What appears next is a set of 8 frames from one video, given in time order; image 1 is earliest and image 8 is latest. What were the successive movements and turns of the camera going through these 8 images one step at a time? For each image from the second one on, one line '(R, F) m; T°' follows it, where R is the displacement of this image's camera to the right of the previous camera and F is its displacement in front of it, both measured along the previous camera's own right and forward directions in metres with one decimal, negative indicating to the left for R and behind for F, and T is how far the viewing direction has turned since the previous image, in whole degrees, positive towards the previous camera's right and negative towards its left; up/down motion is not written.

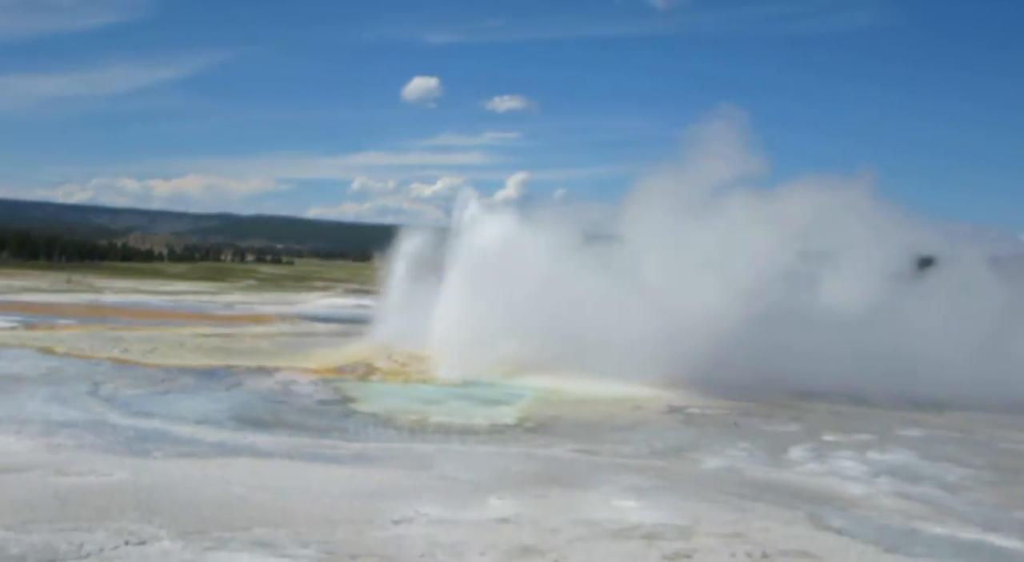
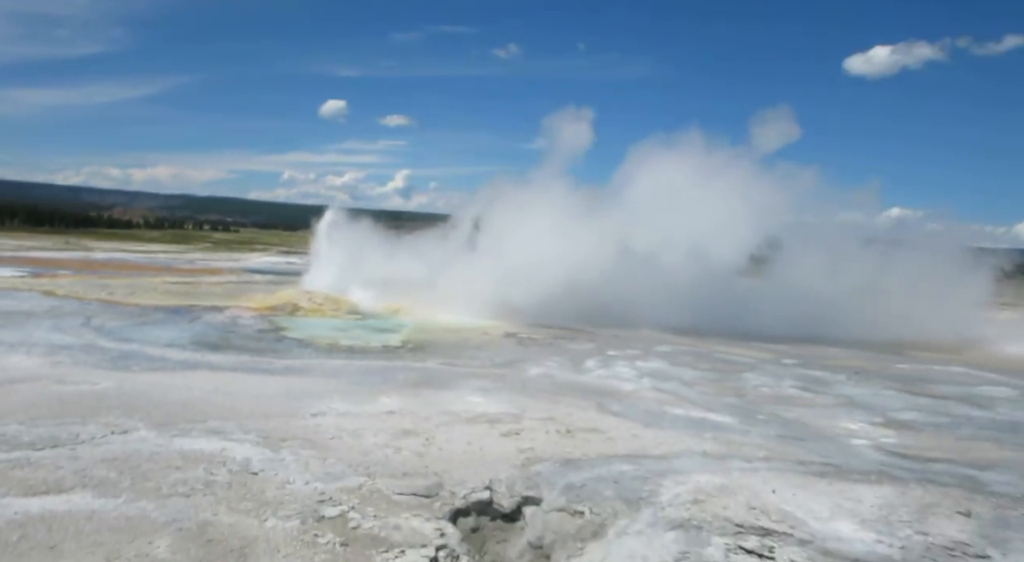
(+0.9, -2.0) m; +3°
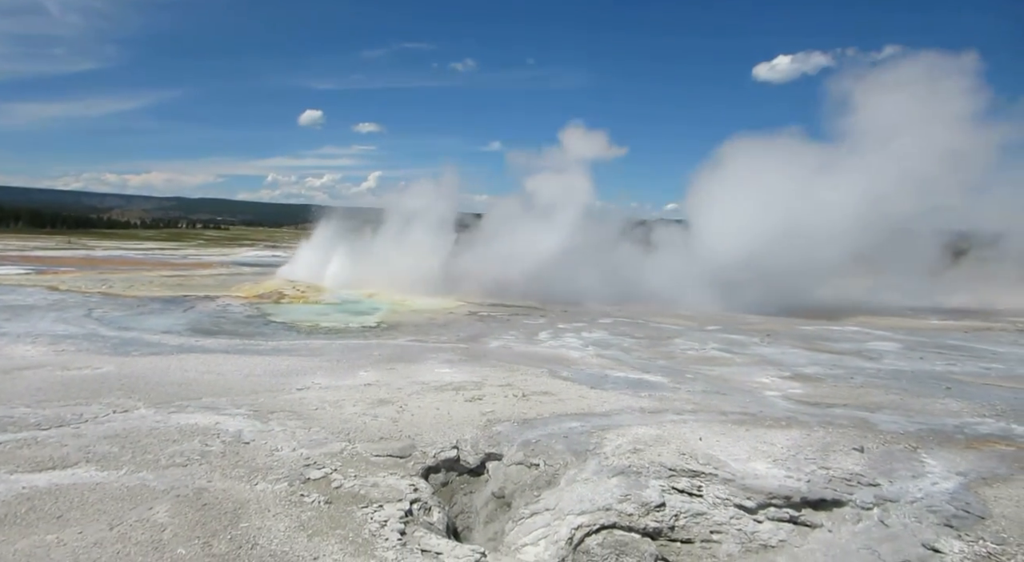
(+0.2, -0.9) m; +2°
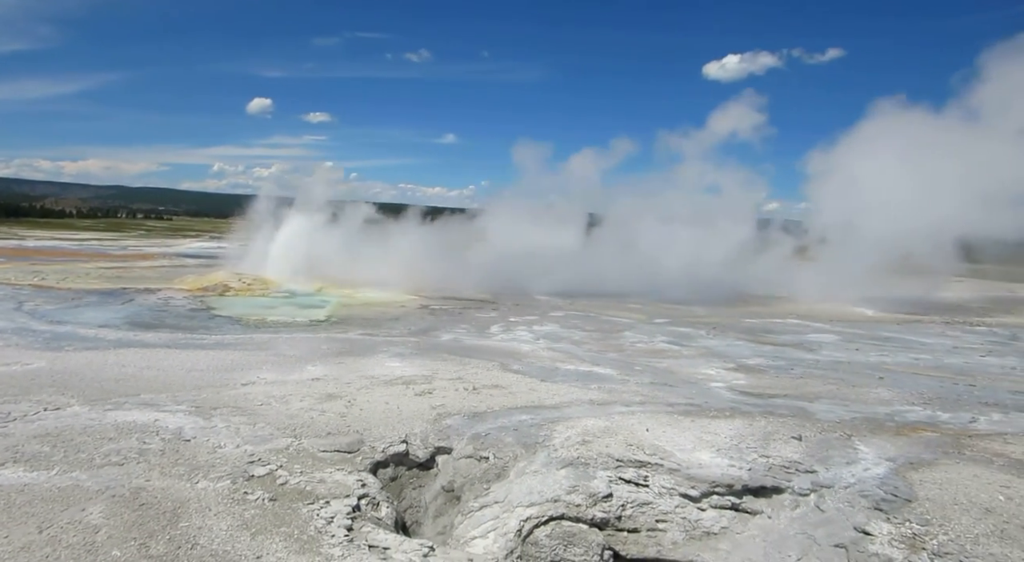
(+0.1, 0.0) m; +4°
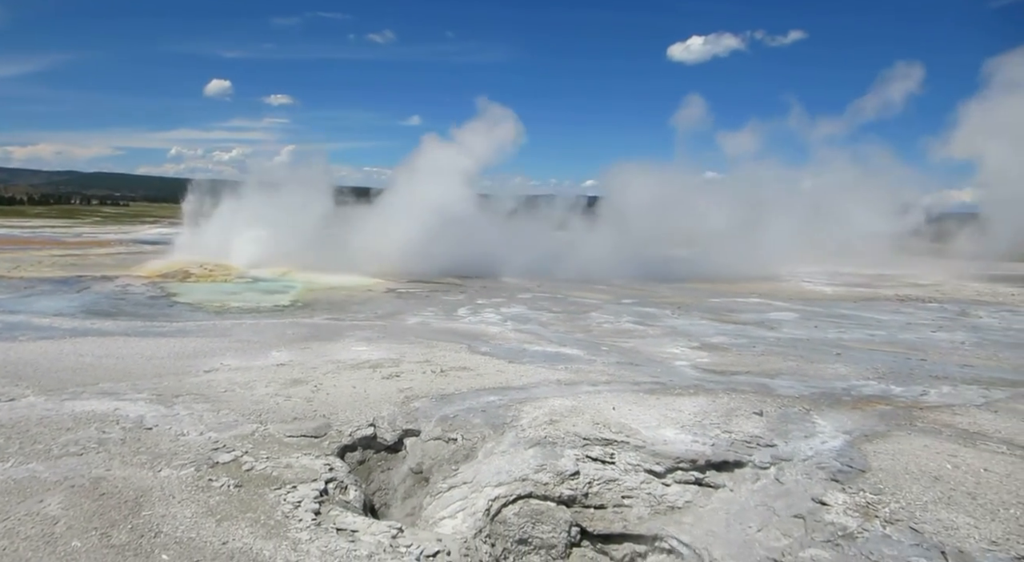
(+0.1, 0.0) m; +2°
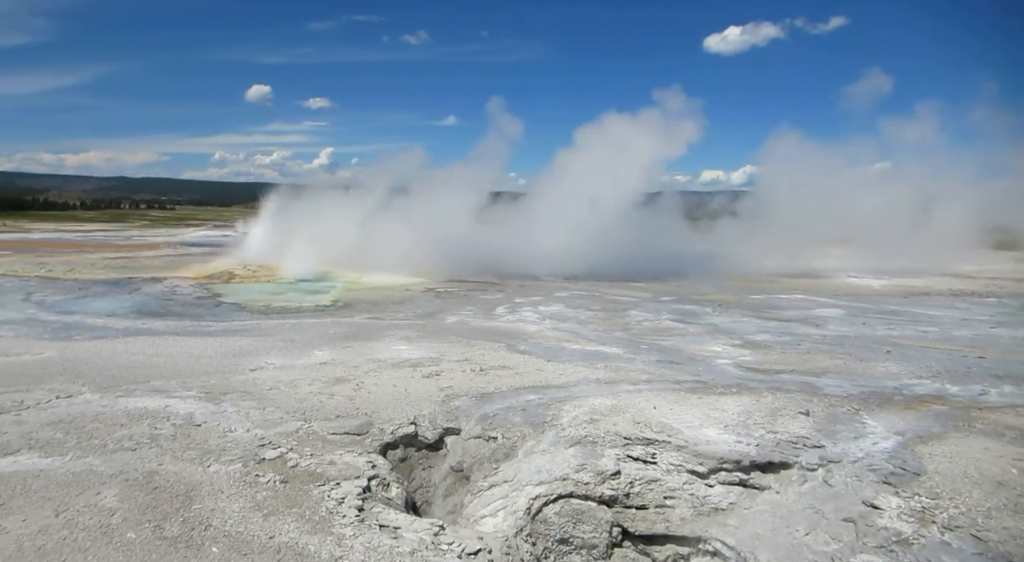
(-0.1, 0.0) m; -3°
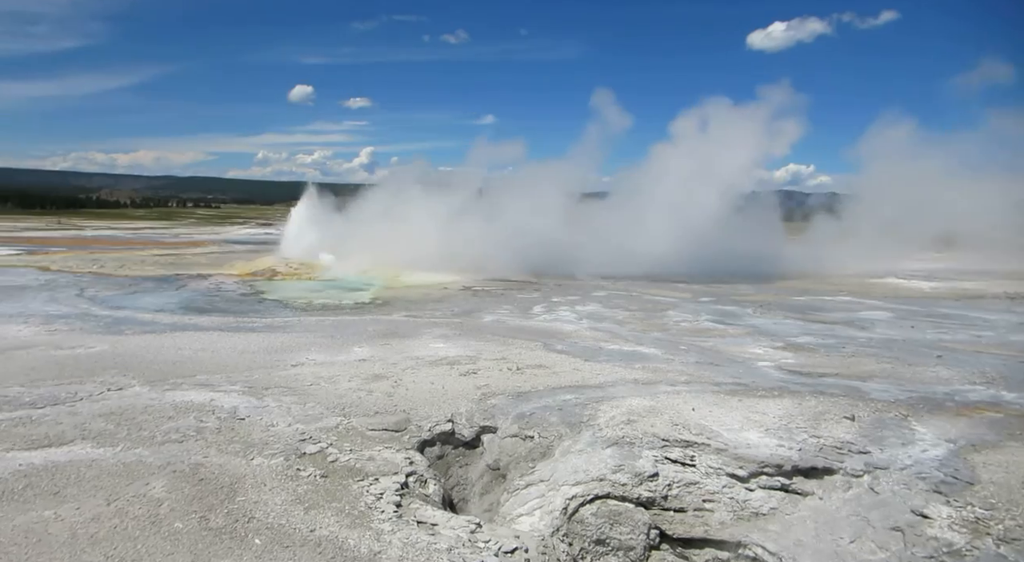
(-0.1, 0.0) m; -3°
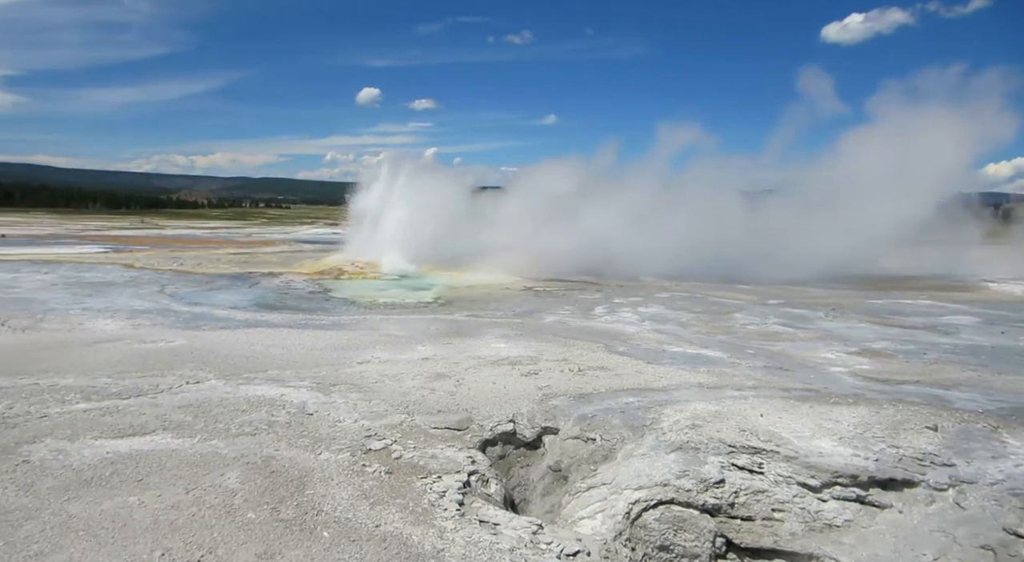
(-0.1, 0.0) m; -5°
